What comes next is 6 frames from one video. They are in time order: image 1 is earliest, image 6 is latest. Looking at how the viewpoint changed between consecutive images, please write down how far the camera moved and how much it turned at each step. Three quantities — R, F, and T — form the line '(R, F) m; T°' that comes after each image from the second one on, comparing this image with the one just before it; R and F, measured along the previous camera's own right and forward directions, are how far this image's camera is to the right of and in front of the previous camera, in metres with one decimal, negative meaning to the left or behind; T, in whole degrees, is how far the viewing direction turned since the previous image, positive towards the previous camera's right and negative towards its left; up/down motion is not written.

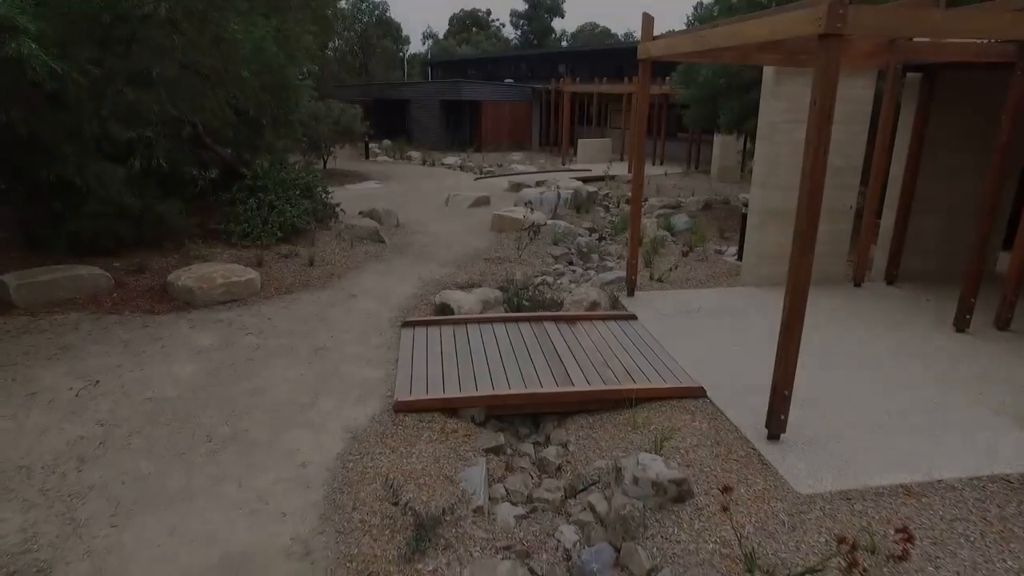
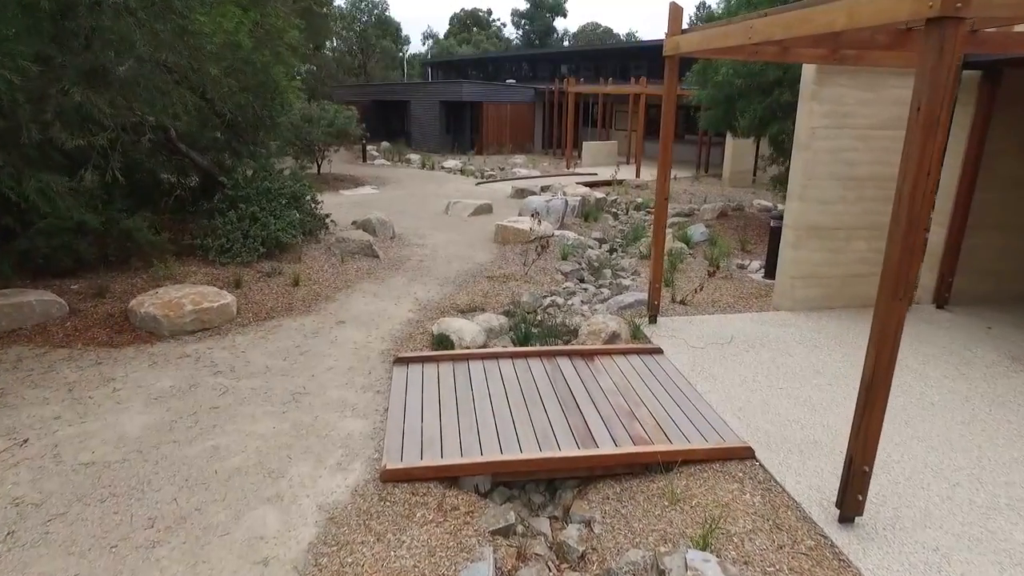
(-0.1, +0.8) m; 0°
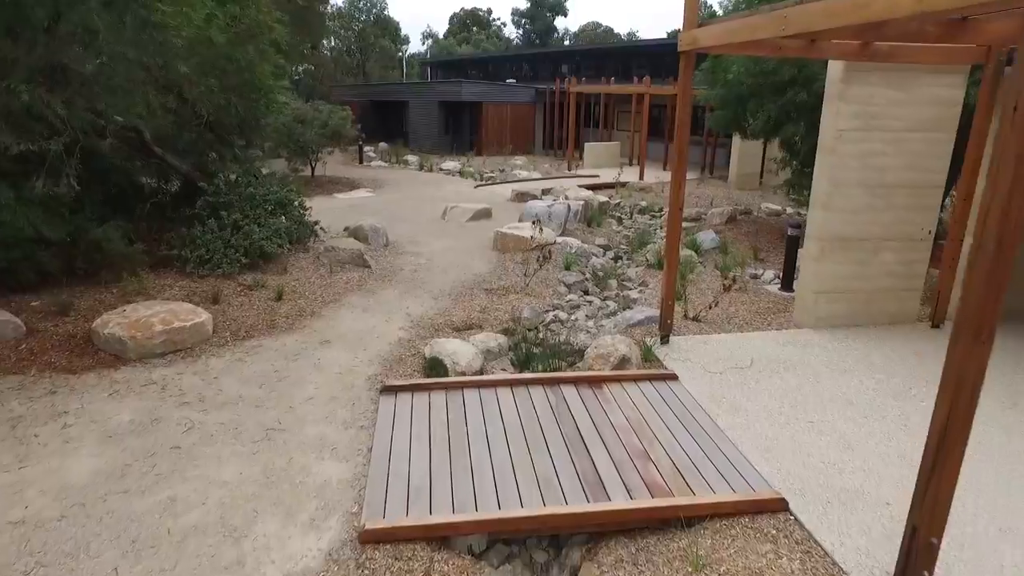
(0.0, +0.5) m; 0°
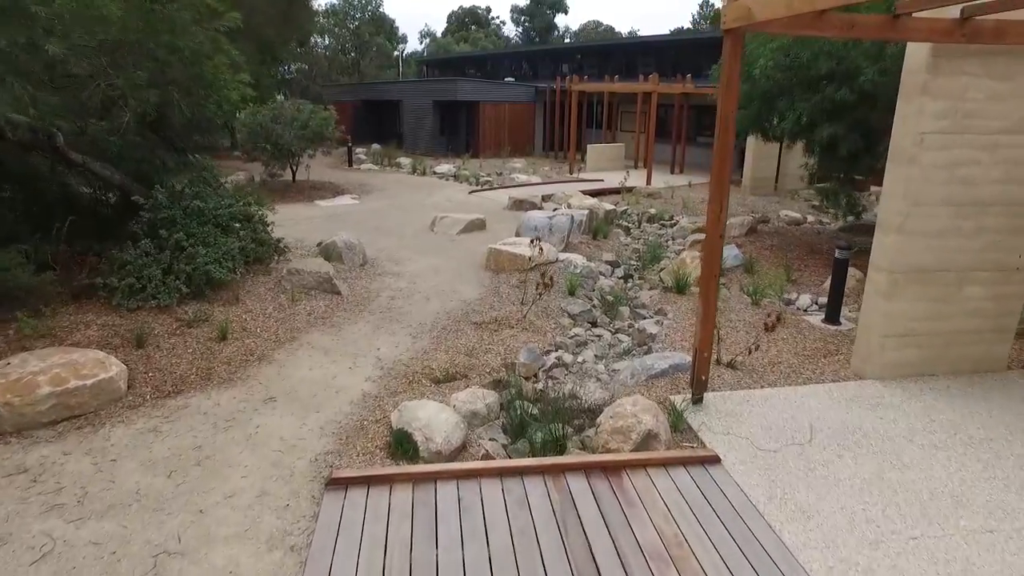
(+0.1, +1.2) m; 0°
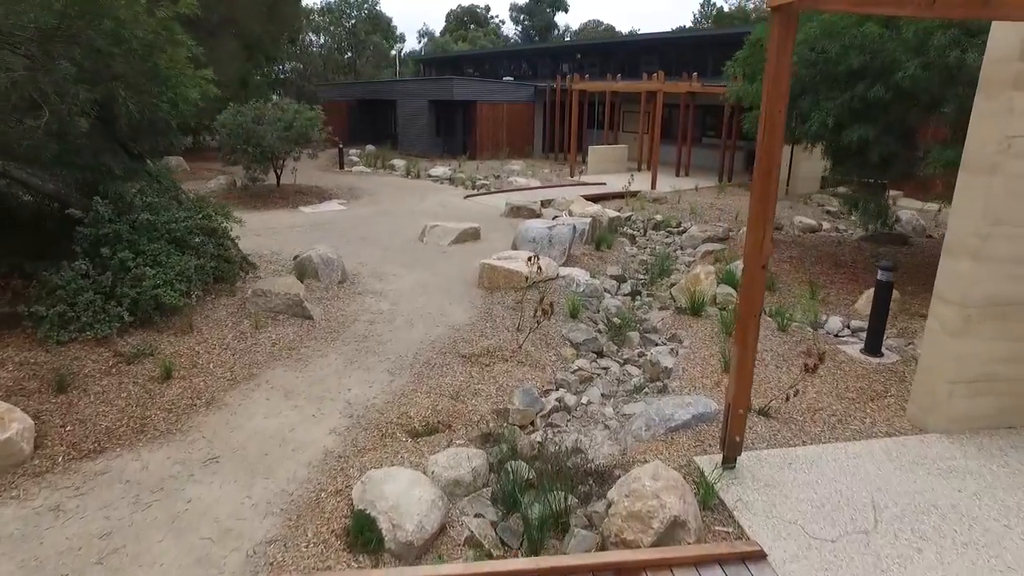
(+0.1, +0.8) m; 0°
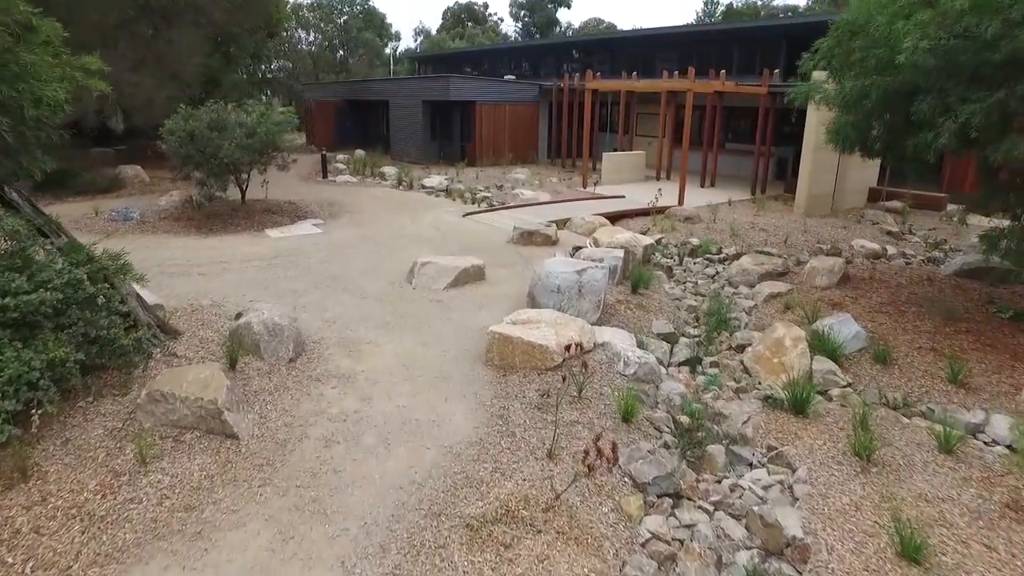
(-0.3, +2.1) m; 0°
